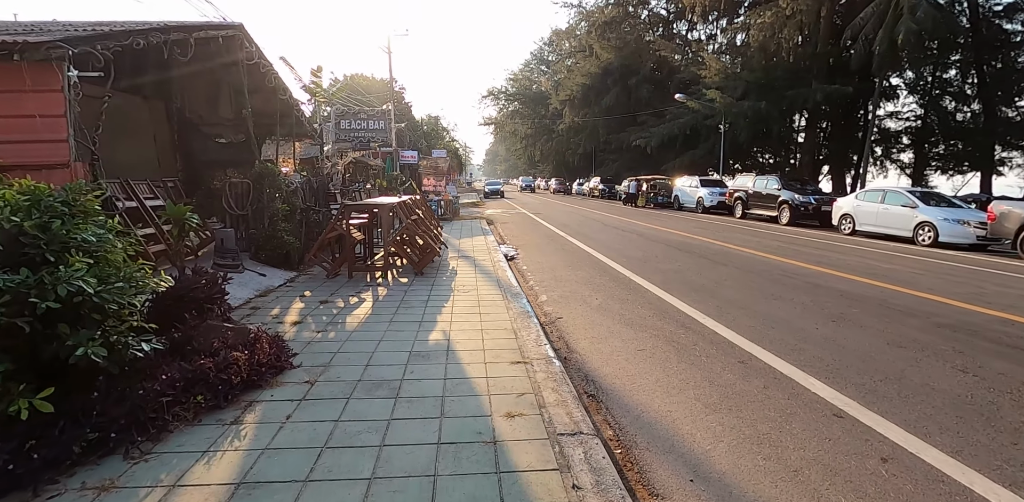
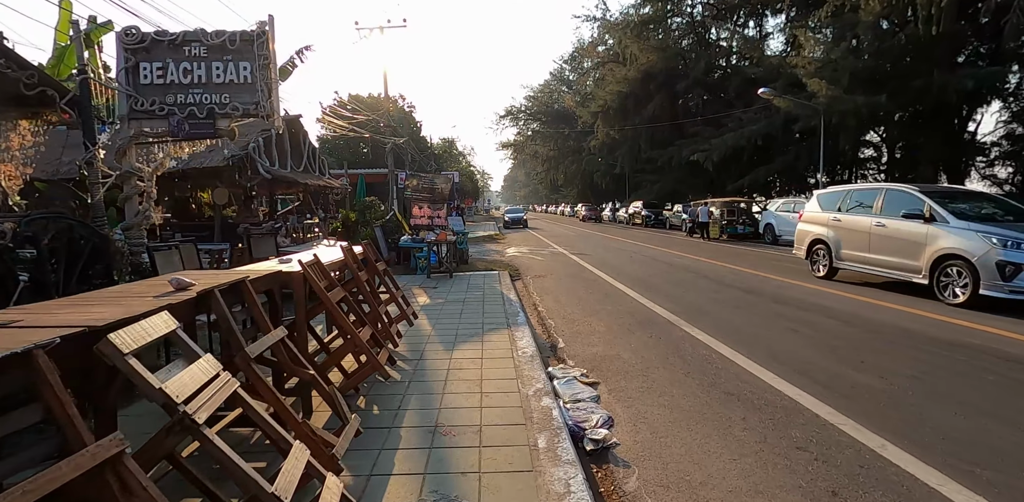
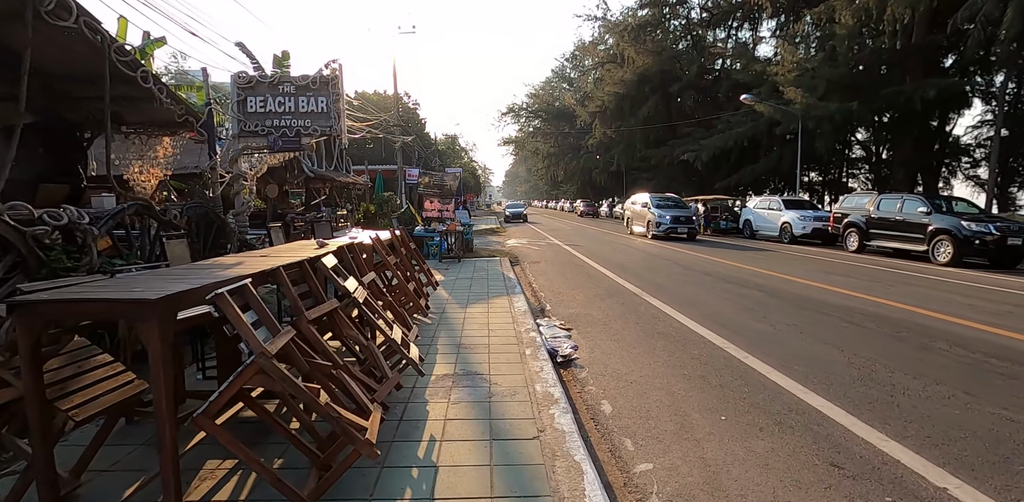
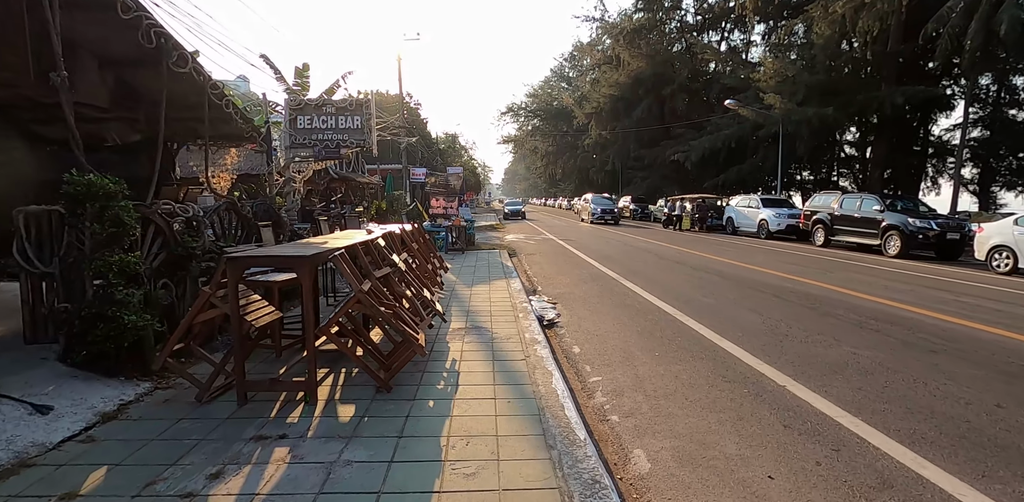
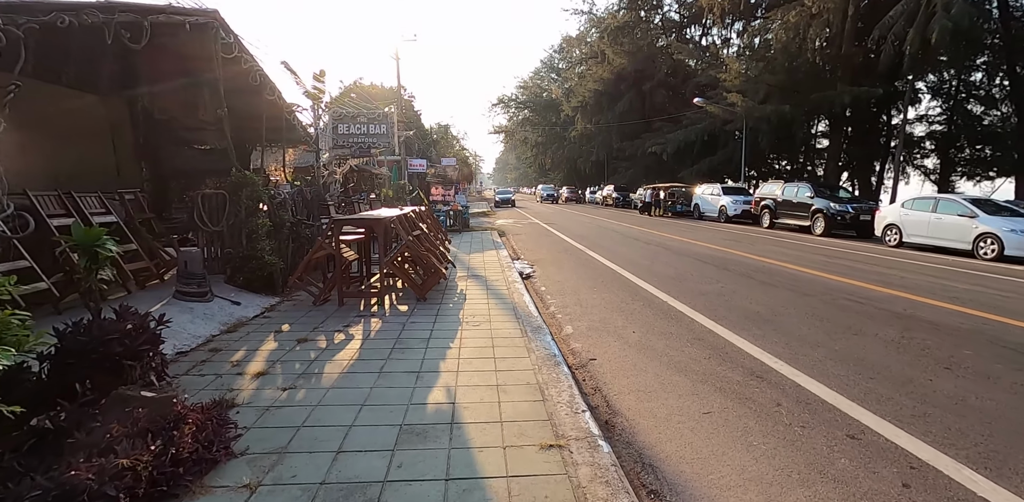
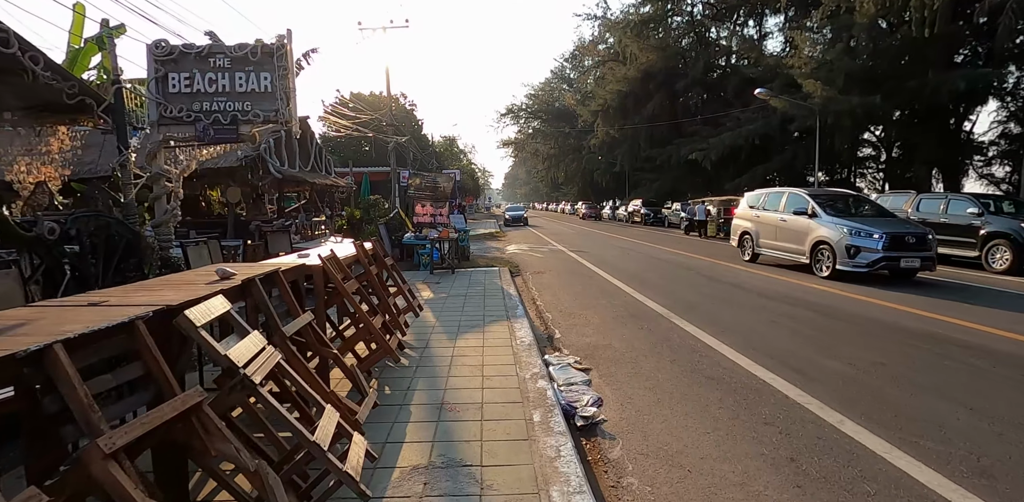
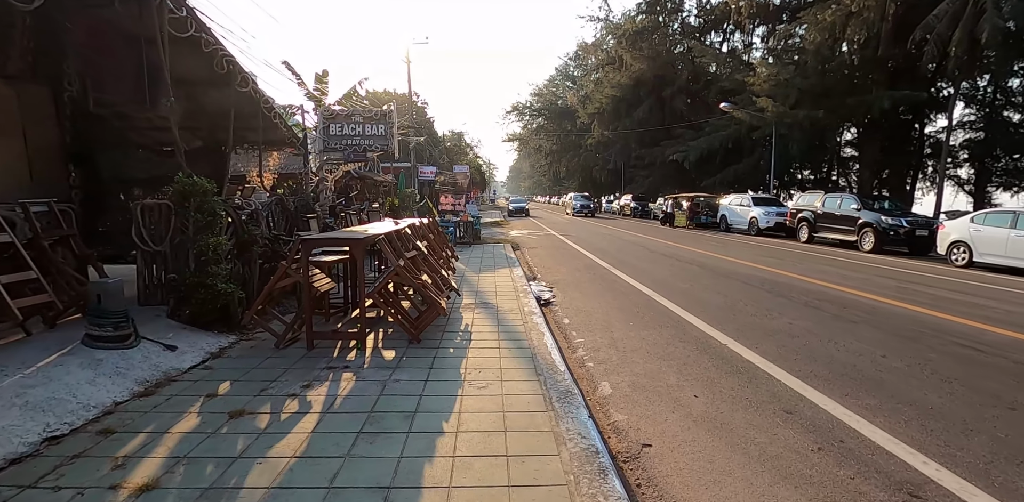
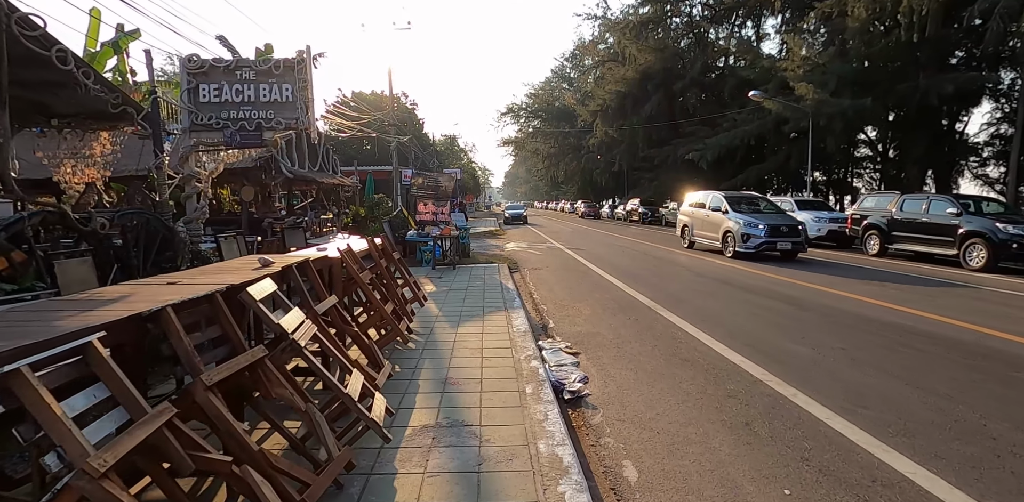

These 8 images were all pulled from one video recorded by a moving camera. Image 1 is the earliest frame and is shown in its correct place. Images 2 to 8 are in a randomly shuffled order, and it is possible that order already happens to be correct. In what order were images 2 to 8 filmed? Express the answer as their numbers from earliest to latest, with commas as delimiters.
5, 7, 4, 3, 8, 6, 2
